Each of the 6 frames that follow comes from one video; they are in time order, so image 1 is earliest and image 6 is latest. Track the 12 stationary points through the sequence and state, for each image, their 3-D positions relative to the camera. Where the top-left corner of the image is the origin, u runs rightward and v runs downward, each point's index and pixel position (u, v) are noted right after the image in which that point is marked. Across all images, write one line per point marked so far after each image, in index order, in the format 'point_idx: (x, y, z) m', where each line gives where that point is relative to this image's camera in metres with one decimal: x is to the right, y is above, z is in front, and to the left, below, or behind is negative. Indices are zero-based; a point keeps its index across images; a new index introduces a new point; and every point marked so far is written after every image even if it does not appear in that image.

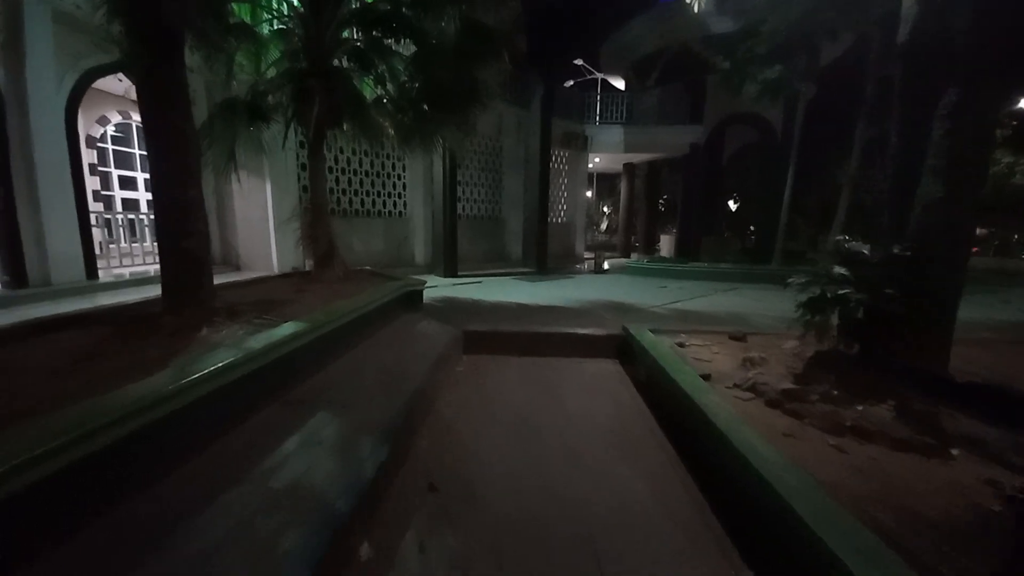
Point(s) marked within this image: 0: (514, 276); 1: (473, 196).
0: (0.0, +0.3, +10.5) m
1: (-1.1, +2.6, +11.5) m
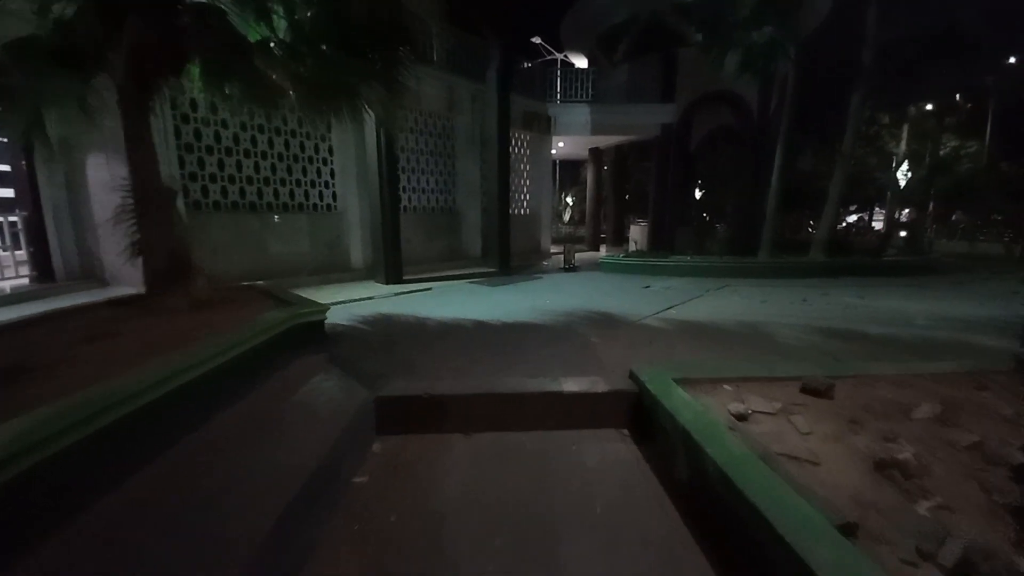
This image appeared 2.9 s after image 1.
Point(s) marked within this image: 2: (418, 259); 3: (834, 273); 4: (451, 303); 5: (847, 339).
0: (-0.9, +0.2, +8.9) m
1: (-2.1, +2.5, +9.7) m
2: (-2.2, +0.6, +9.7) m
3: (+6.9, +0.3, +8.9) m
4: (-0.9, -0.2, +6.2) m
5: (+3.6, -0.6, +4.5) m
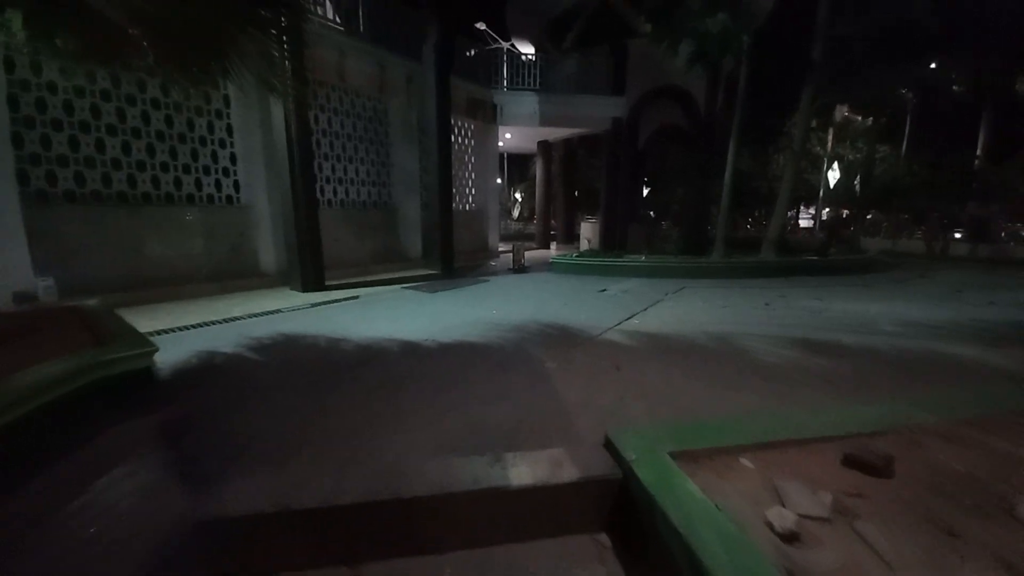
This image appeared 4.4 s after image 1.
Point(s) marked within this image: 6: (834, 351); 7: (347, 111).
0: (-2.0, +0.1, +7.8) m
1: (-3.3, +2.3, +8.5) m
2: (-3.4, +0.5, +8.5) m
3: (+5.7, +0.3, +8.7) m
4: (-1.7, -0.4, +5.2) m
5: (+3.1, -0.7, +4.0) m
6: (+3.2, -0.6, +4.1) m
7: (-3.3, +3.5, +8.4) m
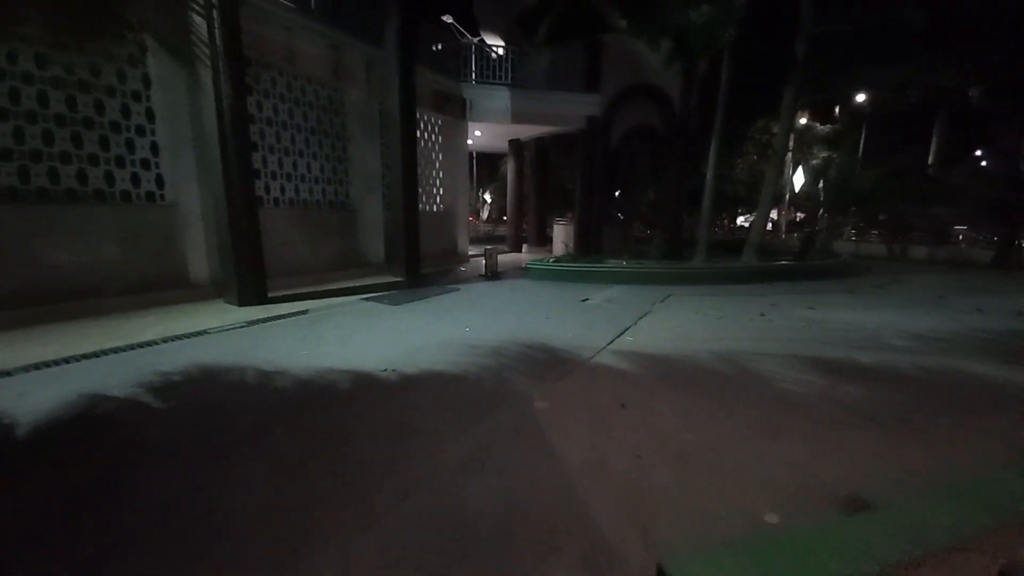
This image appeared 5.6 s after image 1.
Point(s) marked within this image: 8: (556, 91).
0: (-2.4, -0.1, +7.0) m
1: (-3.9, +2.2, +7.6) m
2: (-3.9, +0.3, +7.6) m
3: (+5.2, +0.2, +8.5) m
4: (-1.9, -0.5, +4.4) m
5: (+2.9, -0.8, +3.5) m
6: (+3.0, -0.8, +3.6) m
7: (-3.8, +3.4, +7.4) m
8: (+1.2, +5.4, +11.4) m
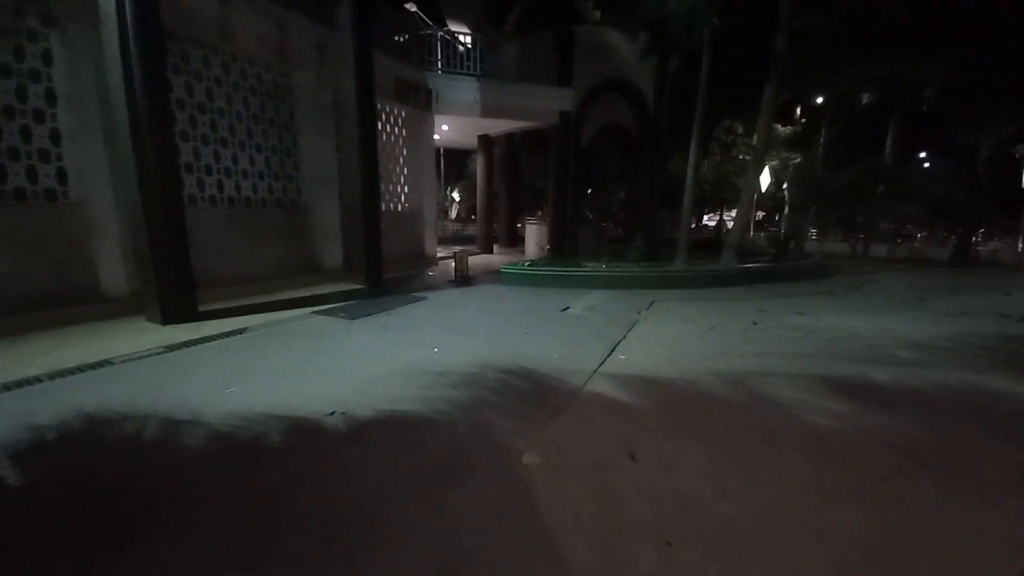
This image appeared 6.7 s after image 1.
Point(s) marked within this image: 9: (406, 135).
0: (-2.8, -0.2, +6.2) m
1: (-4.3, +2.0, +6.6) m
2: (-4.3, +0.2, +6.6) m
3: (+4.7, +0.2, +8.2) m
4: (-2.1, -0.7, +3.6) m
5: (+2.7, -0.9, +3.1) m
6: (+2.9, -0.9, +3.2) m
7: (-4.3, +3.2, +6.5) m
8: (+0.4, +5.3, +10.8) m
9: (-2.5, +3.6, +9.7) m
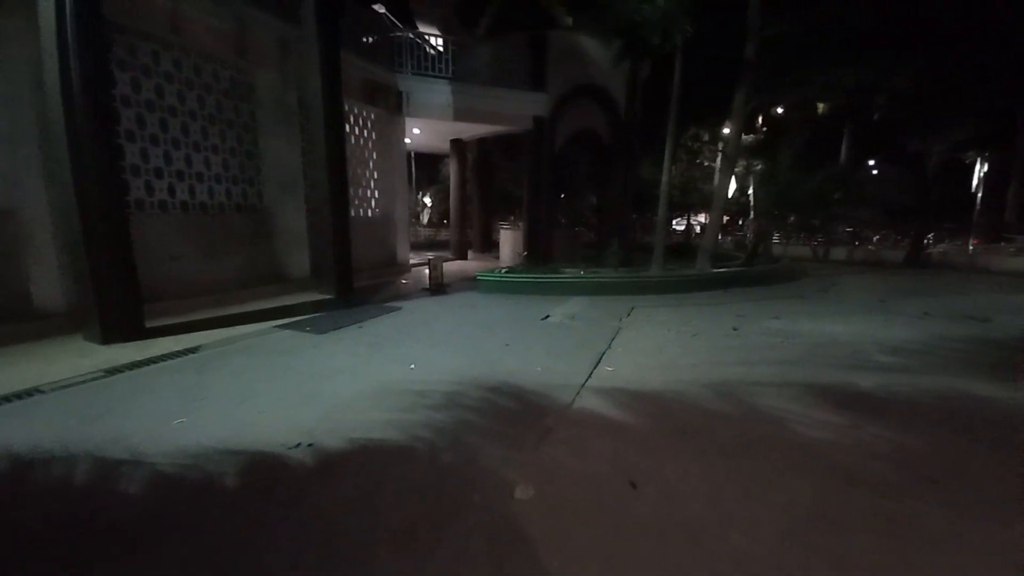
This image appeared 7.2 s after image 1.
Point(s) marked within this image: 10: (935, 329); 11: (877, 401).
0: (-3.1, -0.4, +5.8) m
1: (-4.7, +1.8, +6.2) m
2: (-4.7, 0.0, +6.1) m
3: (+4.2, +0.1, +8.3) m
4: (-2.3, -0.8, +3.2) m
5: (+2.6, -0.9, +3.1) m
6: (+2.7, -0.9, +3.2) m
7: (-4.7, +3.0, +6.1) m
8: (-0.3, +5.1, +10.7) m
9: (-3.1, +3.4, +9.3) m
10: (+5.6, -0.5, +5.5) m
11: (+2.9, -0.9, +3.4) m
